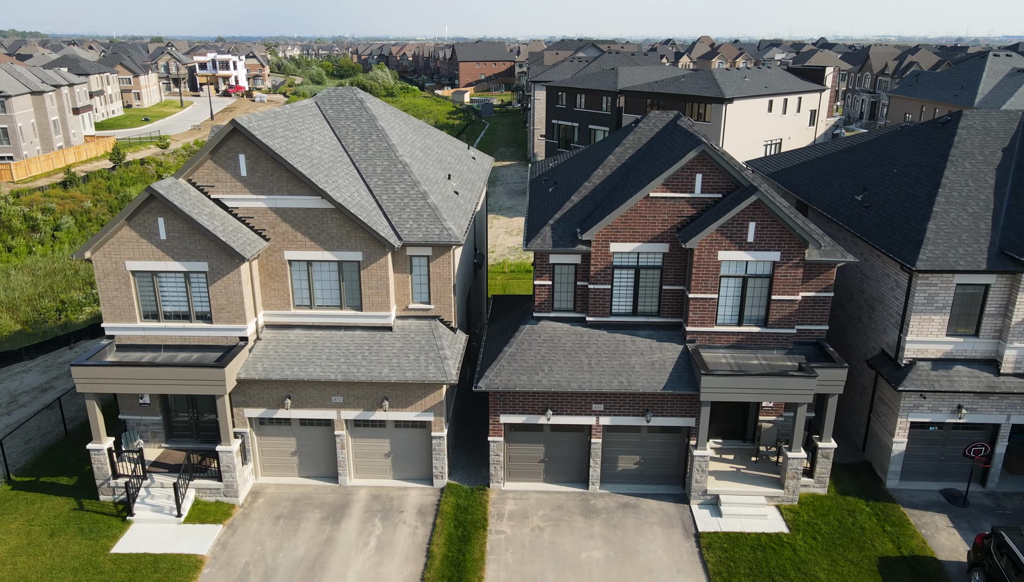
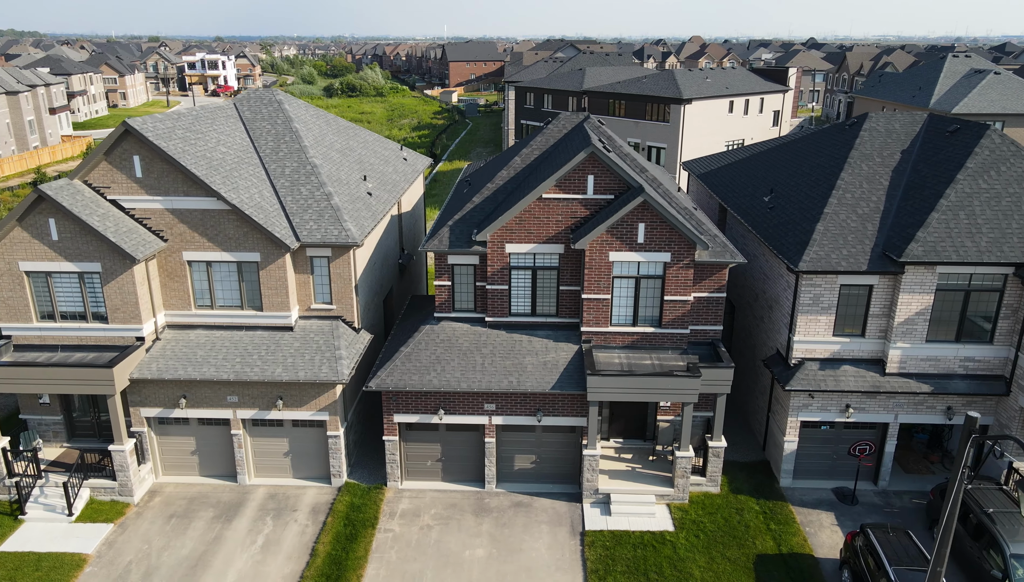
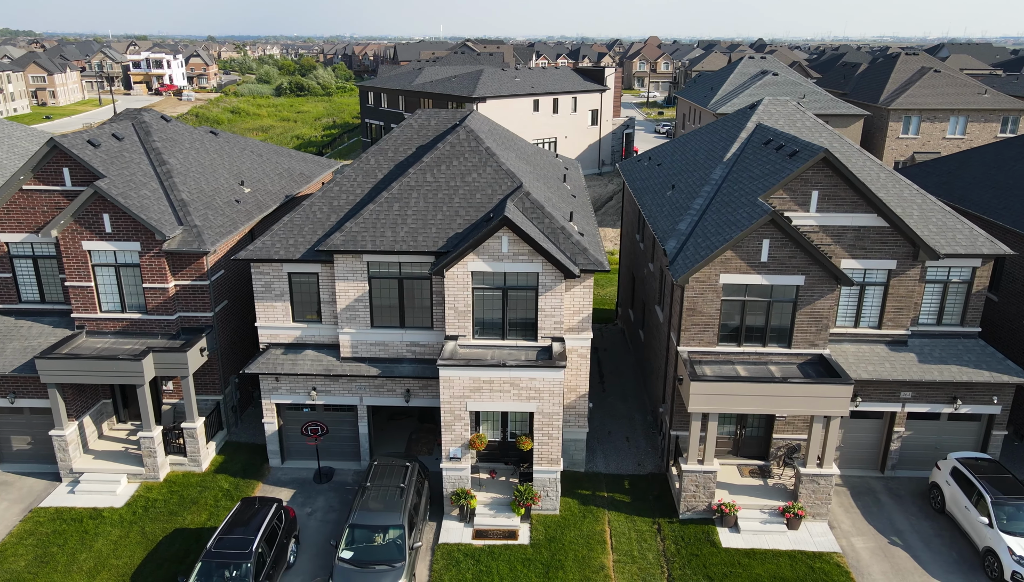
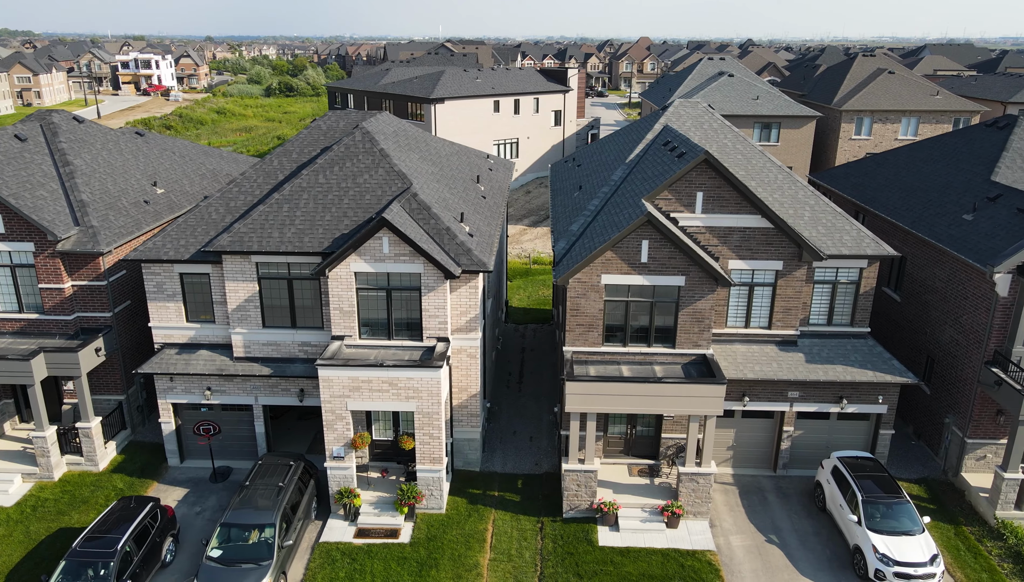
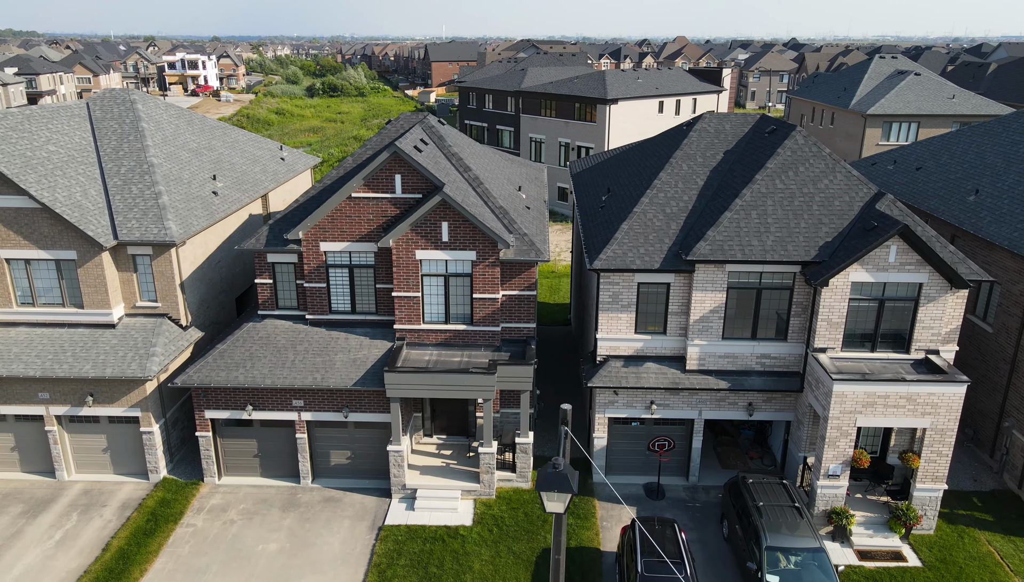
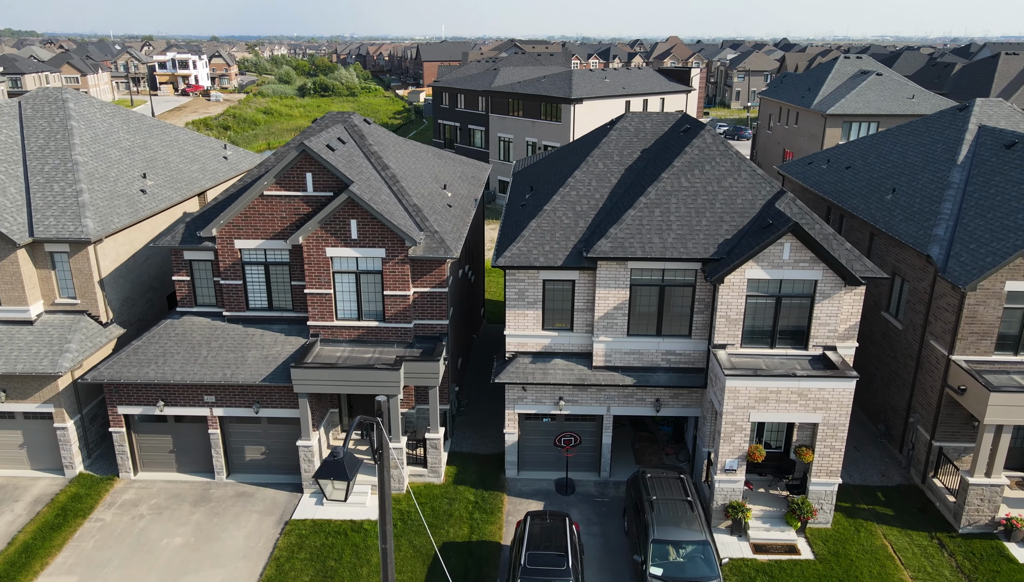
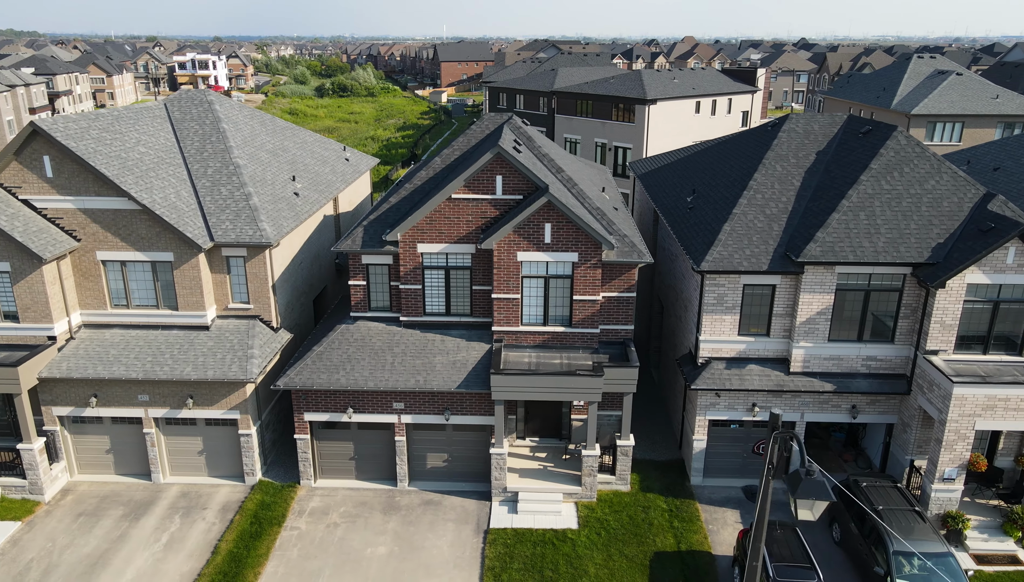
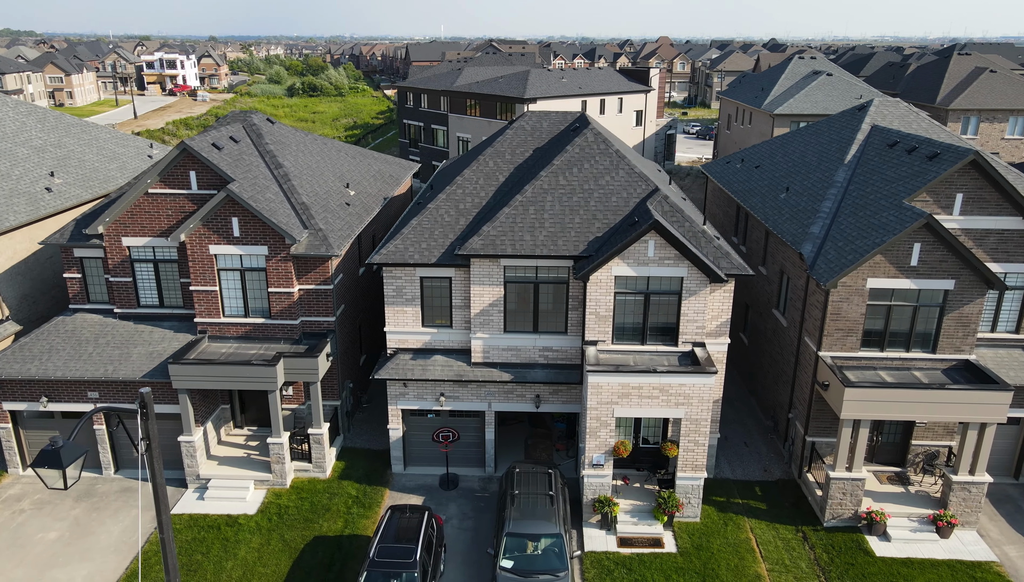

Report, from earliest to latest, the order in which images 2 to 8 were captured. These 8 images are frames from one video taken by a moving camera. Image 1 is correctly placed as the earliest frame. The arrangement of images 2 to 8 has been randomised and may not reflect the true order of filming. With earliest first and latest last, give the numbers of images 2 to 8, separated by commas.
2, 7, 5, 6, 8, 3, 4
